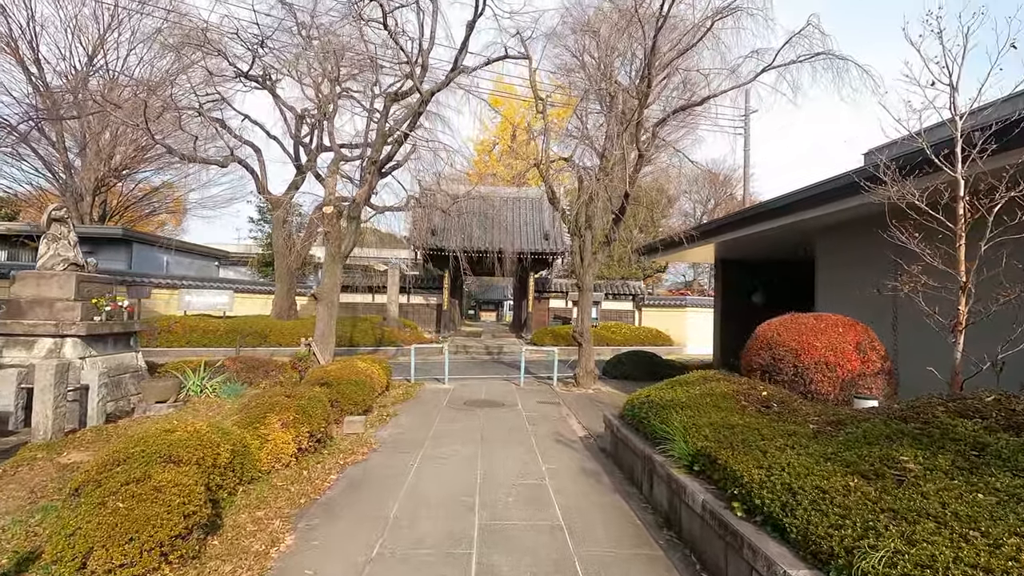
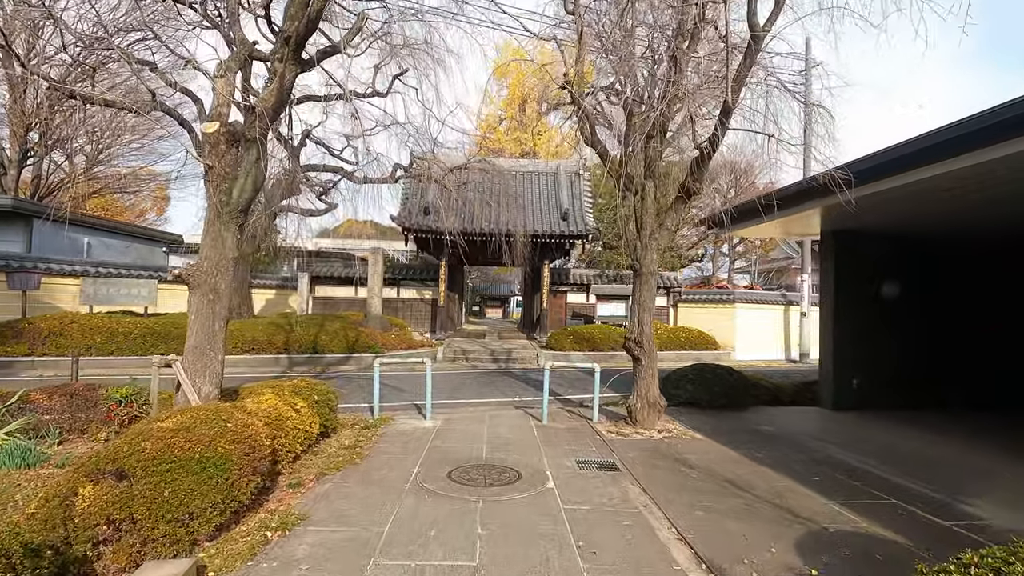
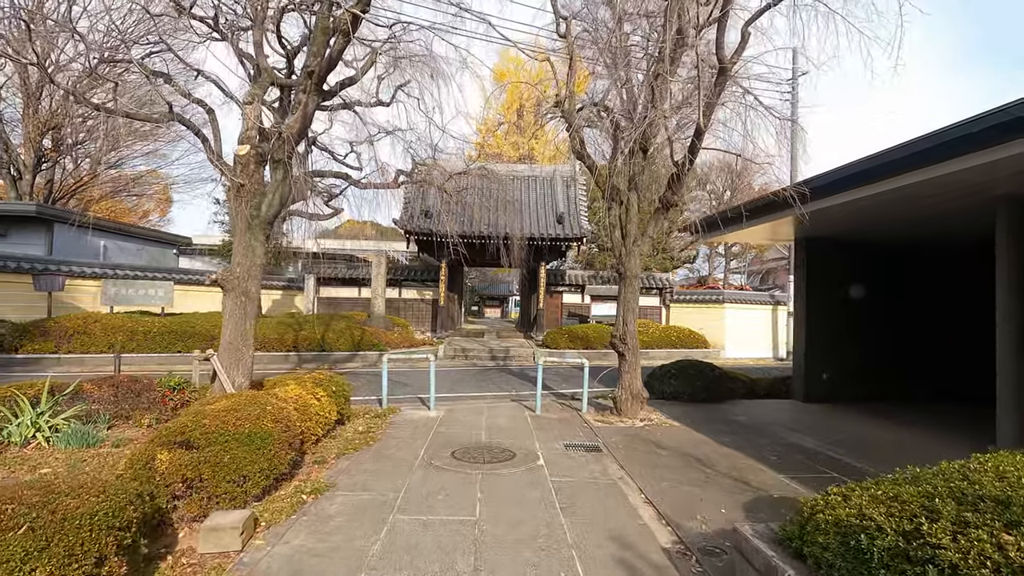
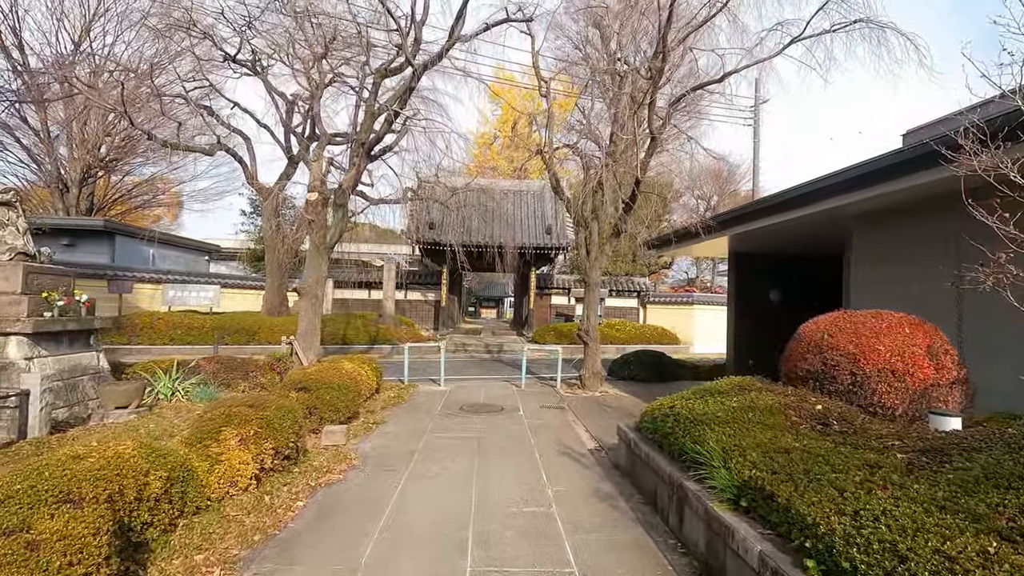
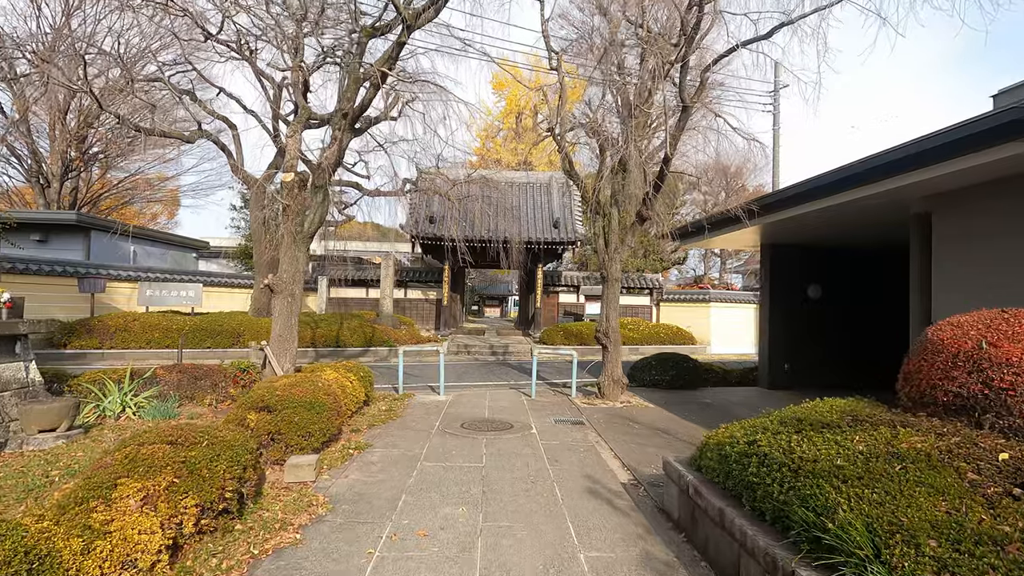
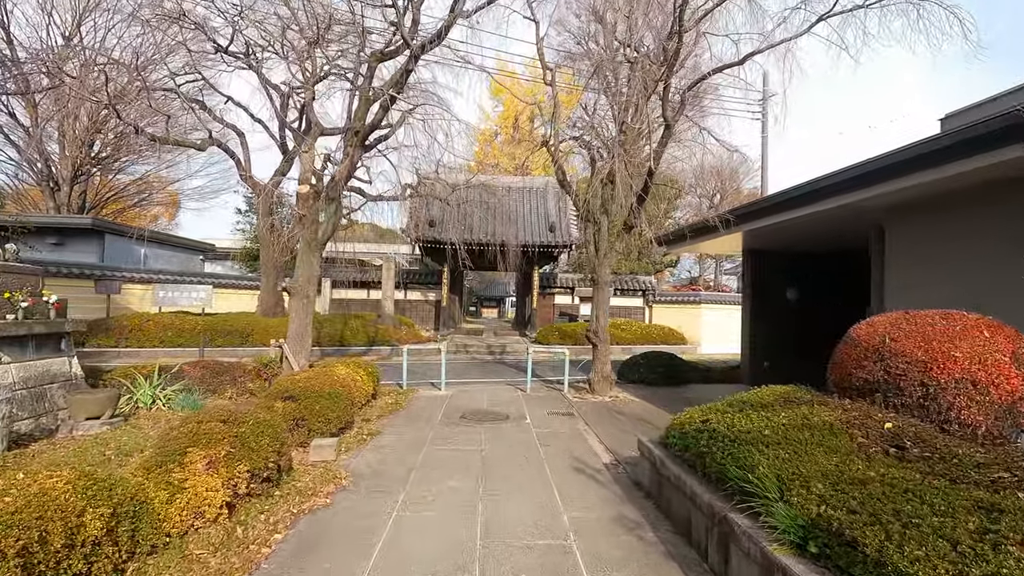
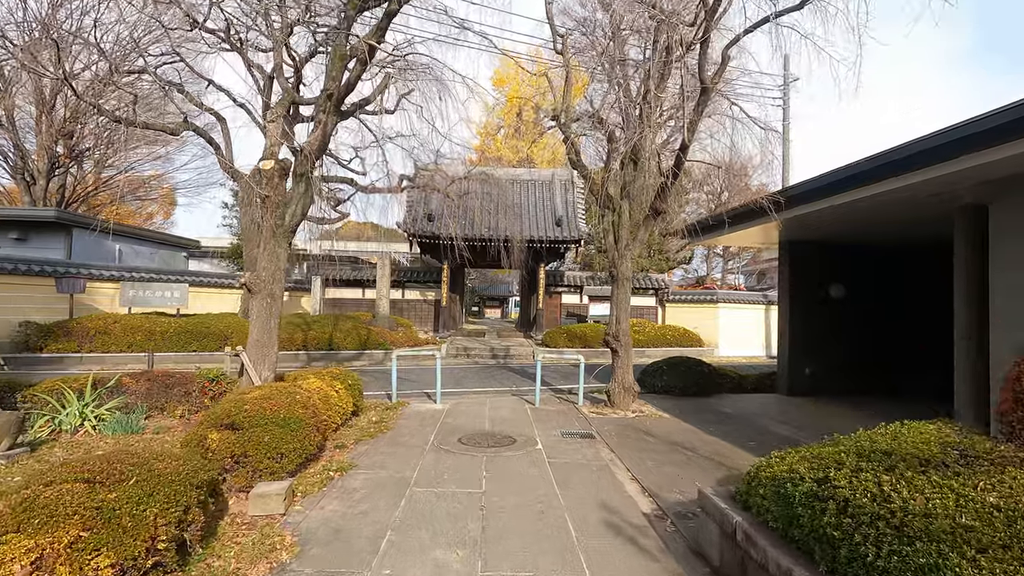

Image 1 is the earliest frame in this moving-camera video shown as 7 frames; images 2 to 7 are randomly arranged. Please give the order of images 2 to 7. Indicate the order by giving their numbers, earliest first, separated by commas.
4, 6, 5, 7, 3, 2
